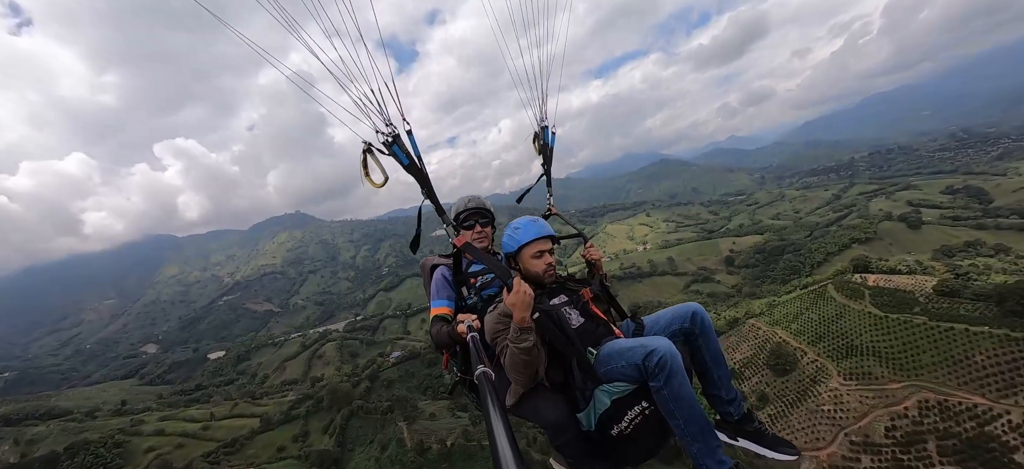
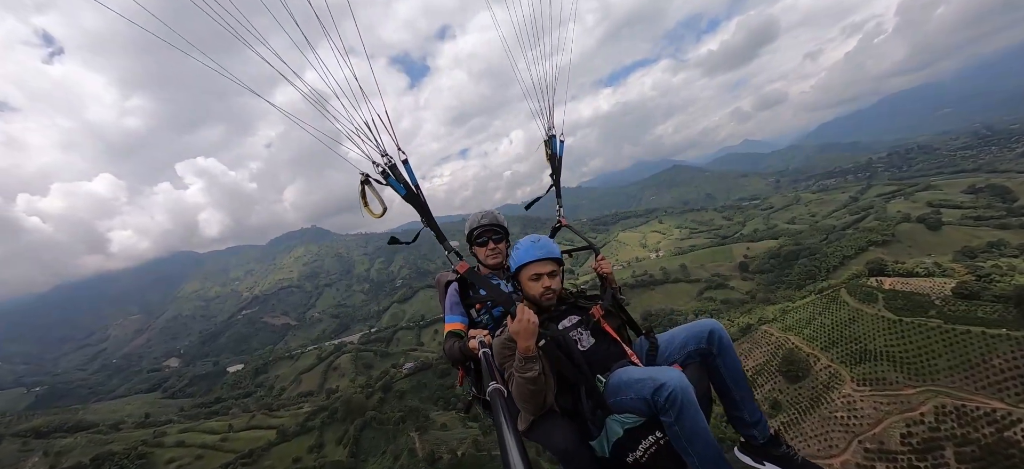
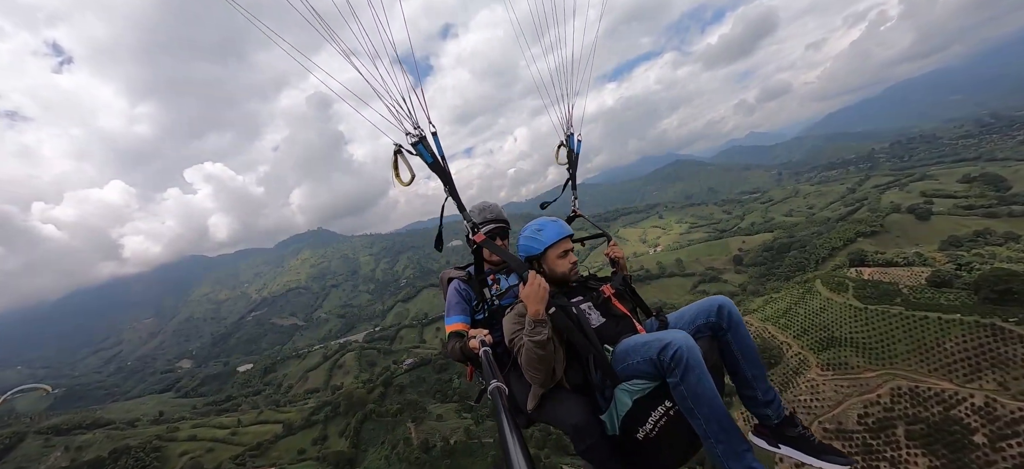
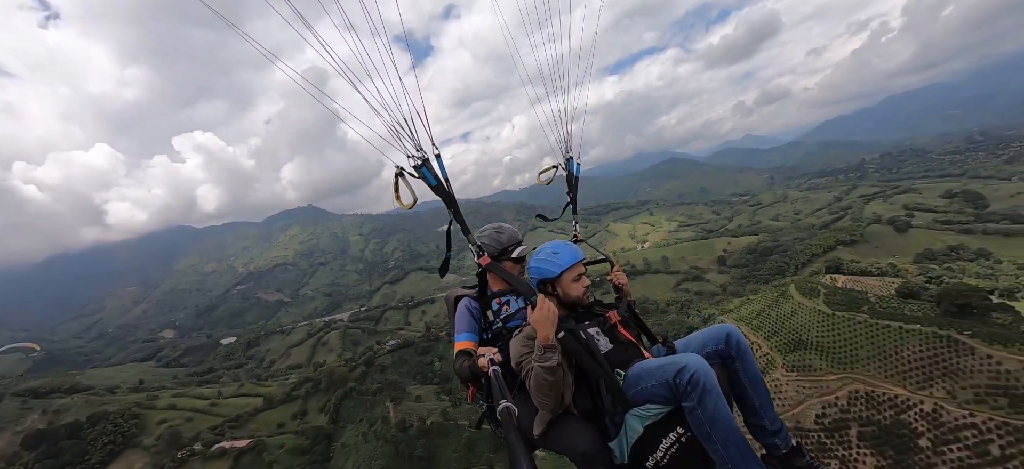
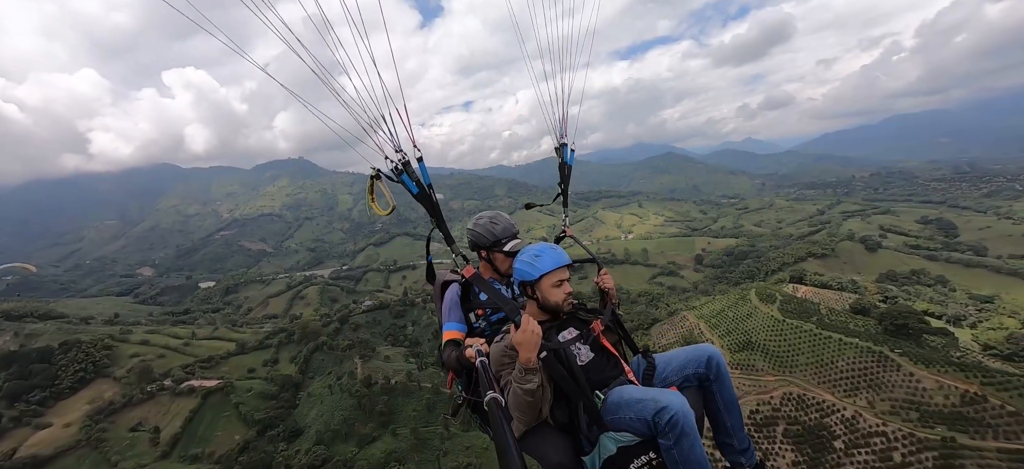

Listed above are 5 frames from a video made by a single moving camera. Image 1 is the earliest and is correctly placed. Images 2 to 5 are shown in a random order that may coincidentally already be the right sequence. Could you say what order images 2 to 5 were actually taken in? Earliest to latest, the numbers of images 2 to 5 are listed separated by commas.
2, 3, 4, 5
